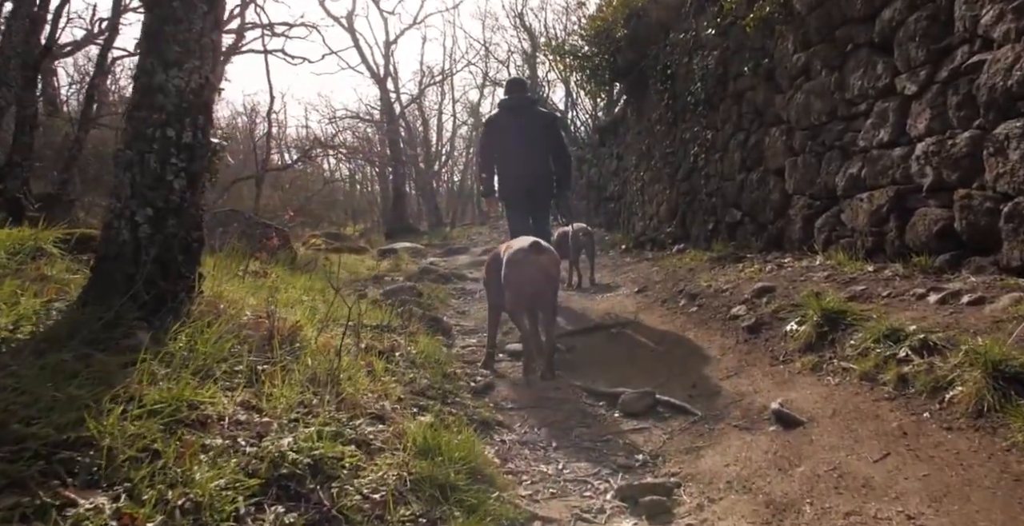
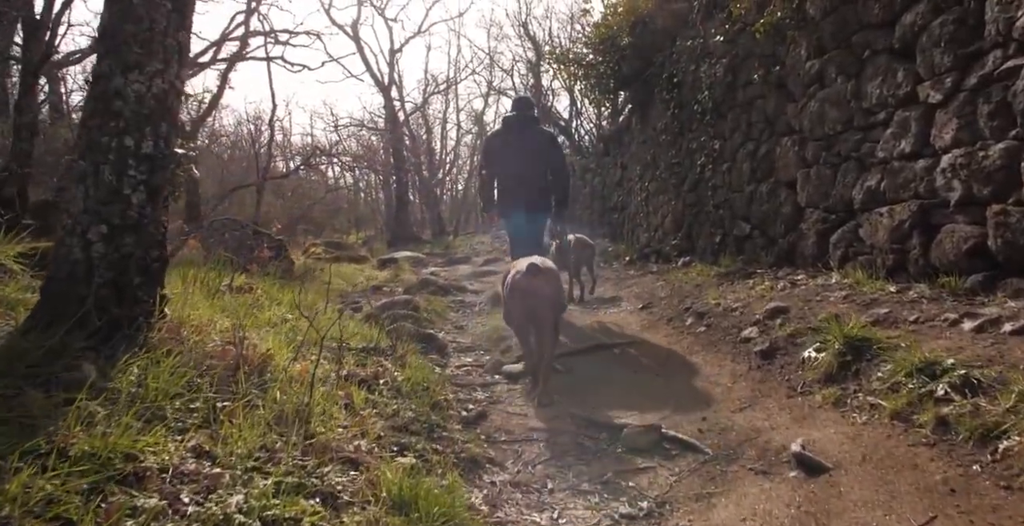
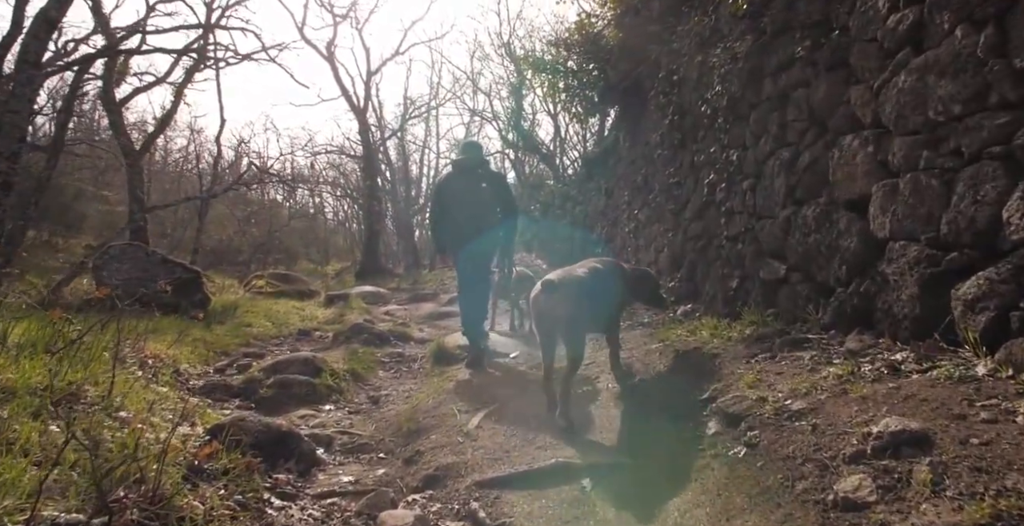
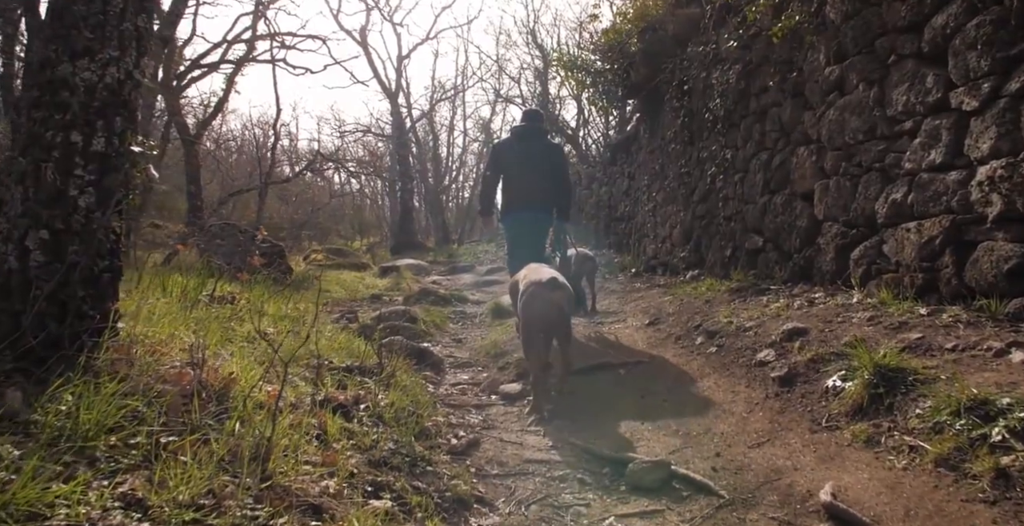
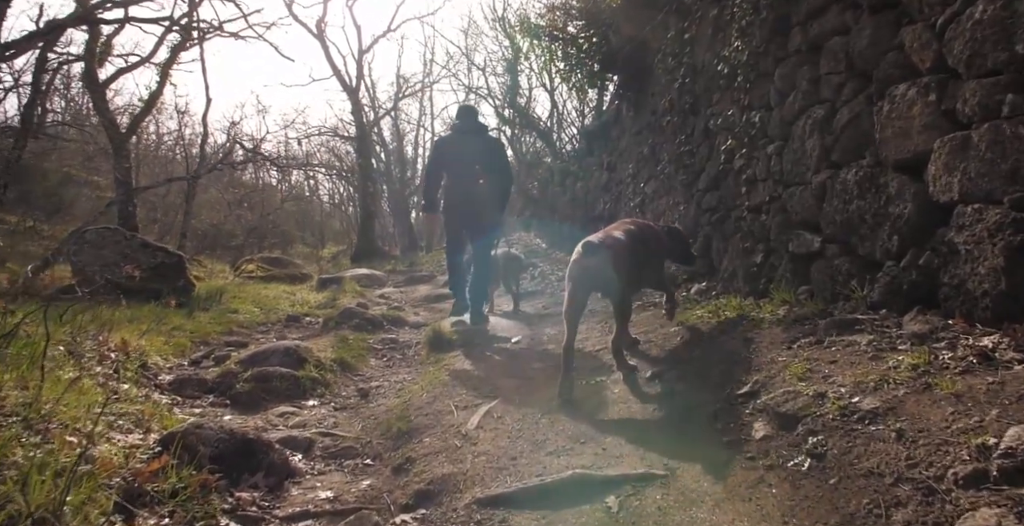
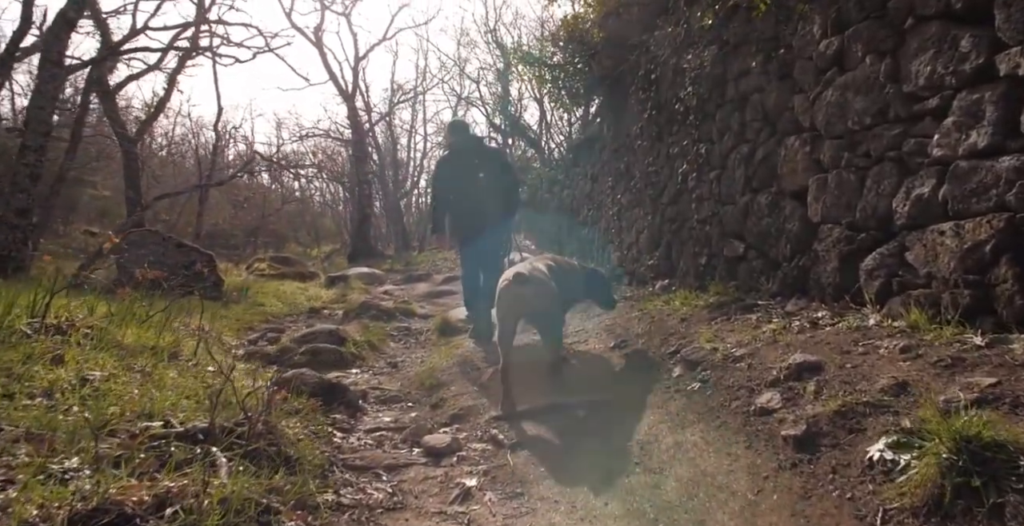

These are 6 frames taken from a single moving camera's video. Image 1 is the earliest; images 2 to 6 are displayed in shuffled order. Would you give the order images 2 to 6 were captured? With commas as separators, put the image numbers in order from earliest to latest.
2, 4, 6, 3, 5
